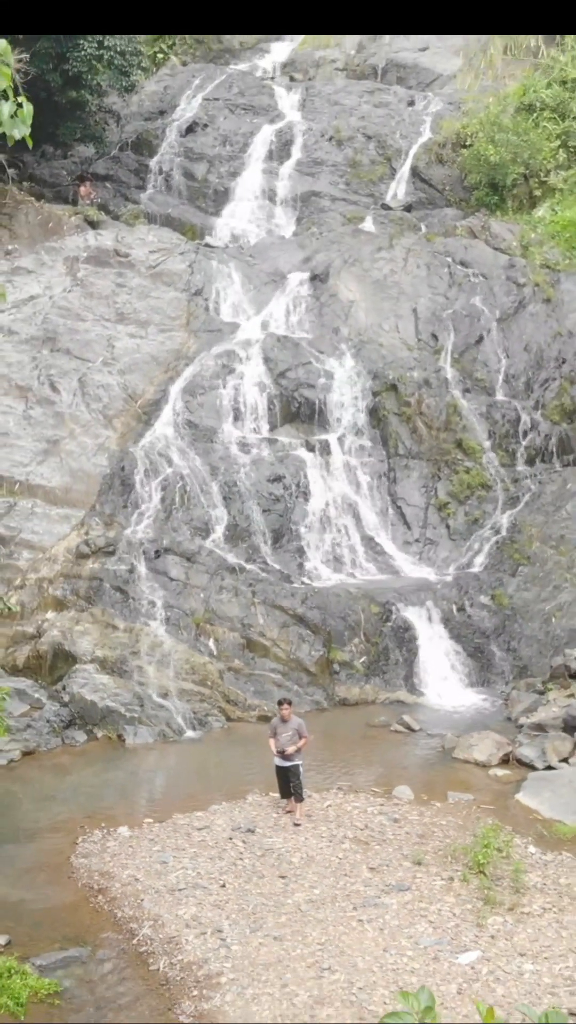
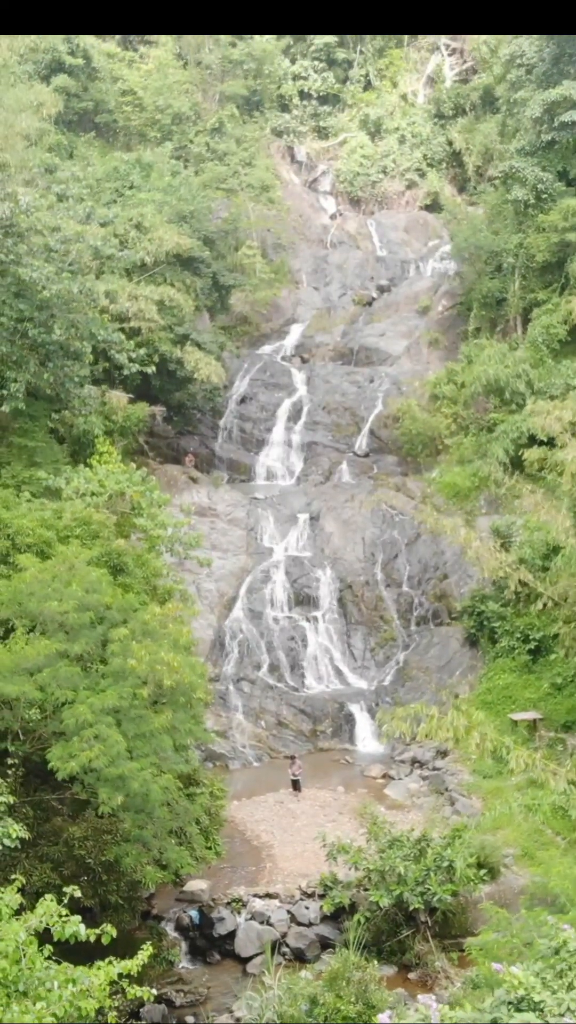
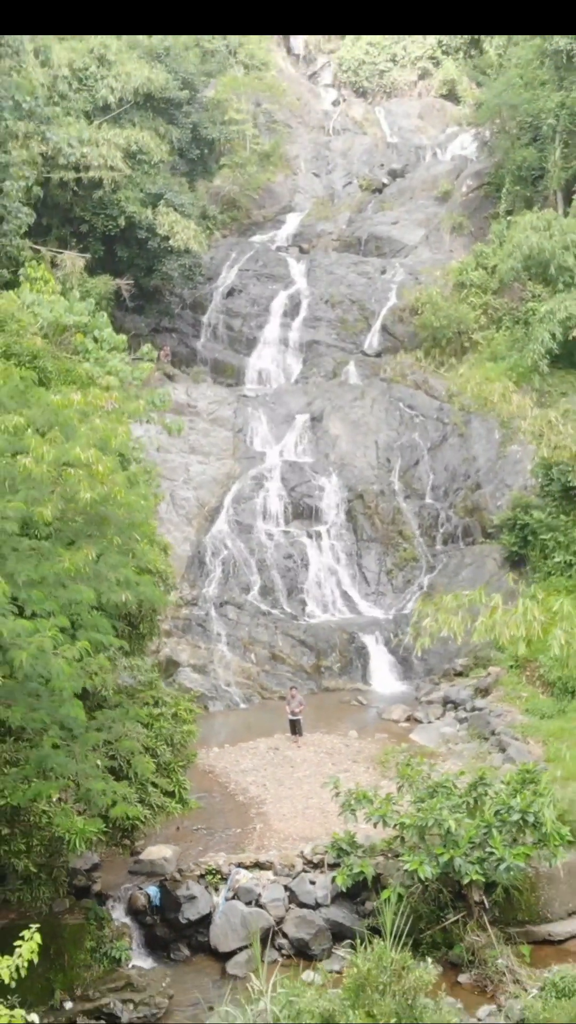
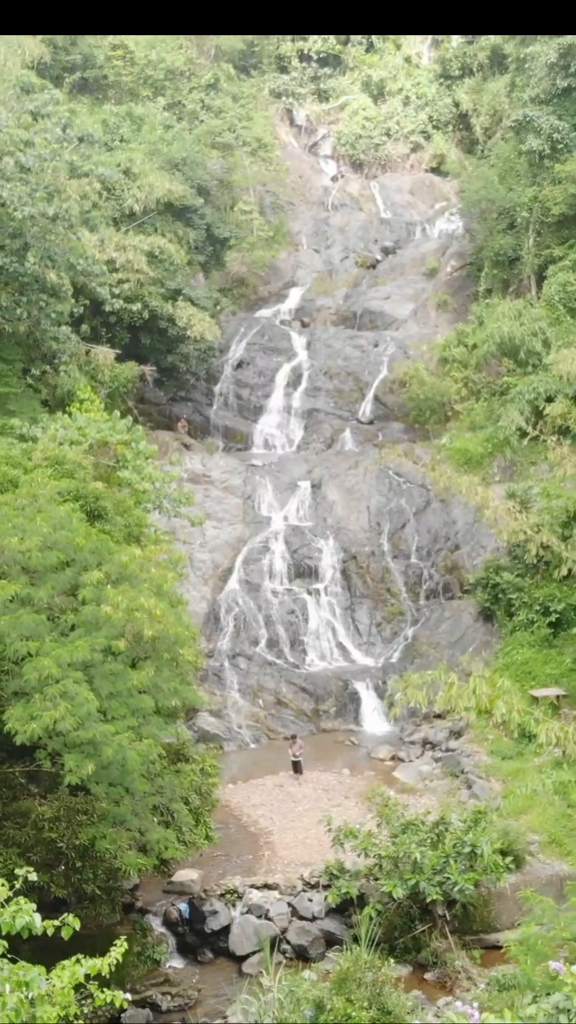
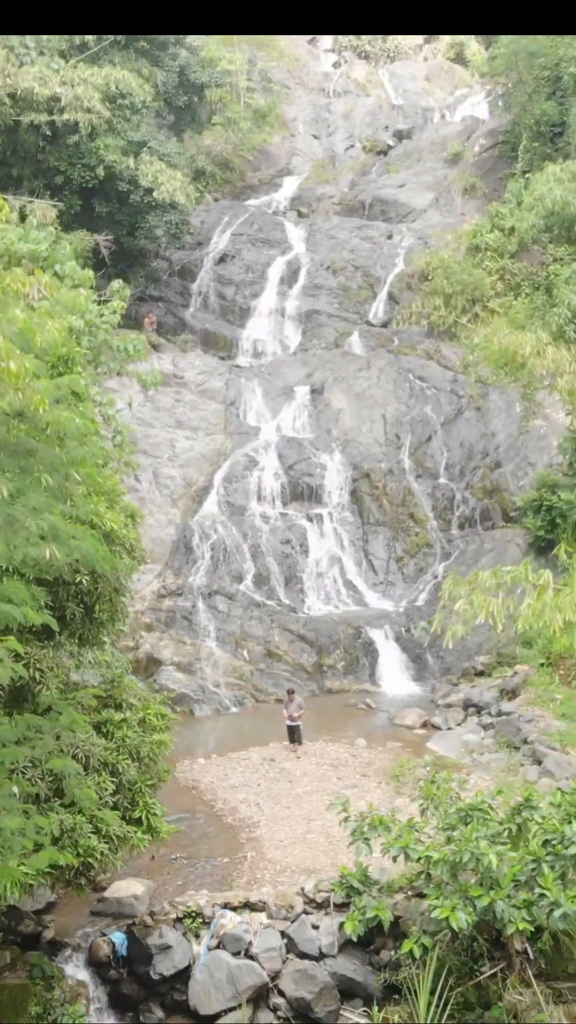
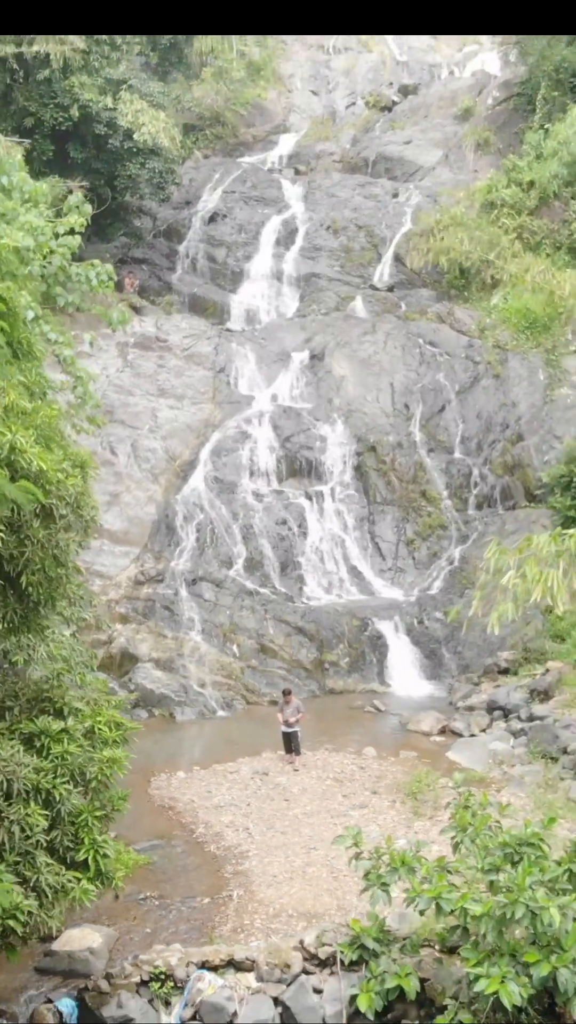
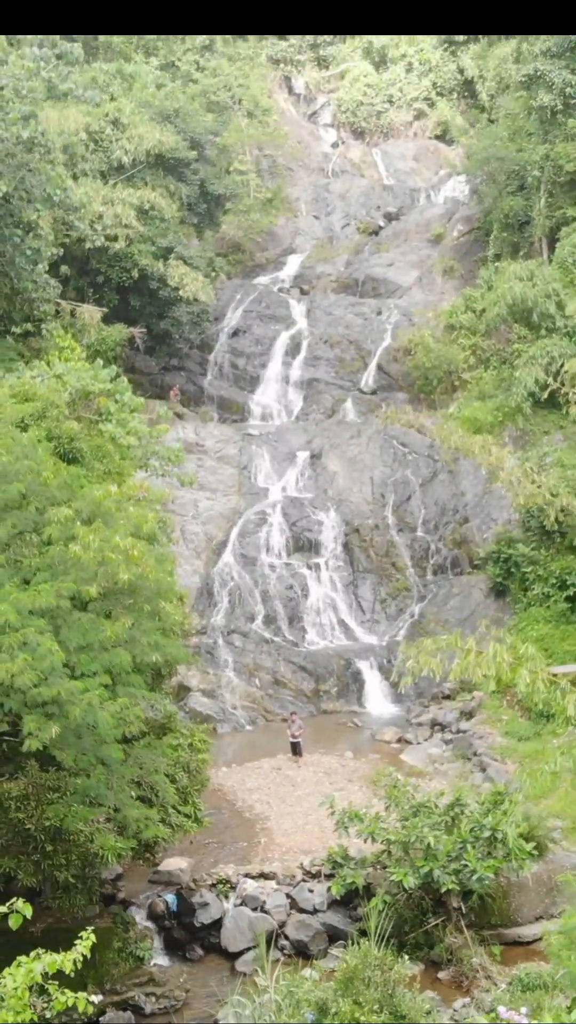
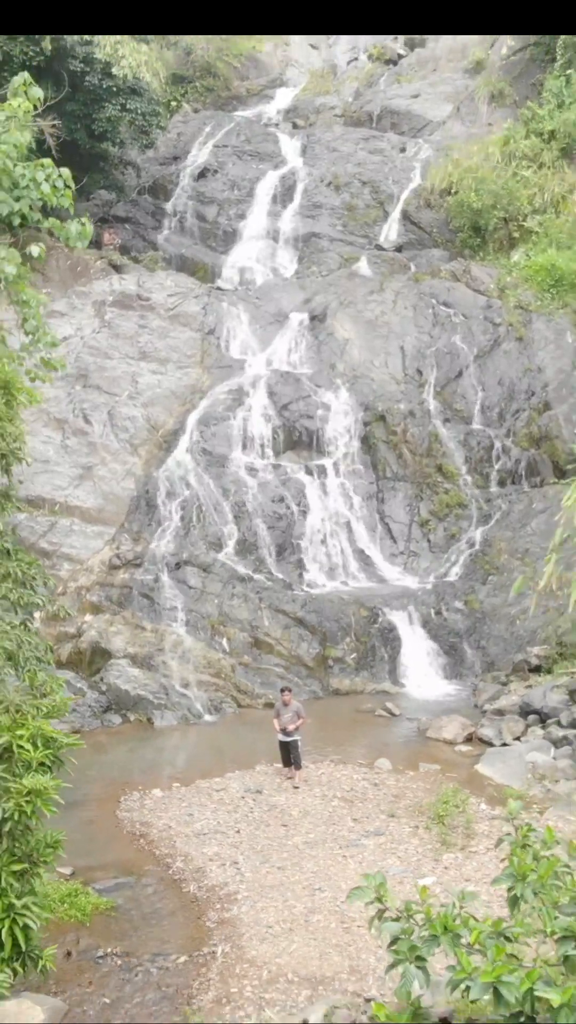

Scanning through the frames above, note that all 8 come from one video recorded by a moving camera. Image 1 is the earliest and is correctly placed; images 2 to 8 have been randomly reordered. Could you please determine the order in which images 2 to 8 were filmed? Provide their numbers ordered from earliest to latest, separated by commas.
8, 6, 5, 3, 7, 4, 2
